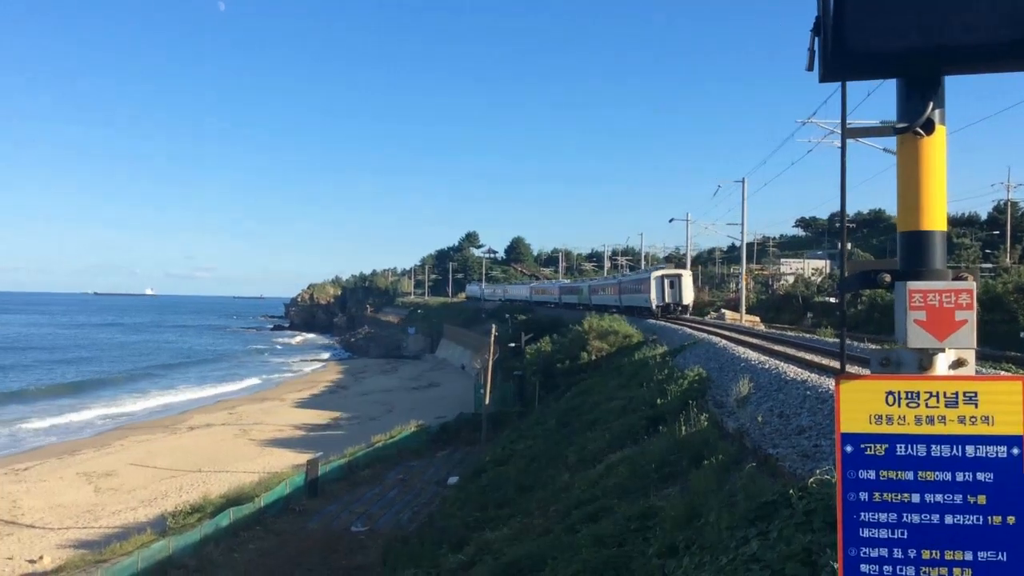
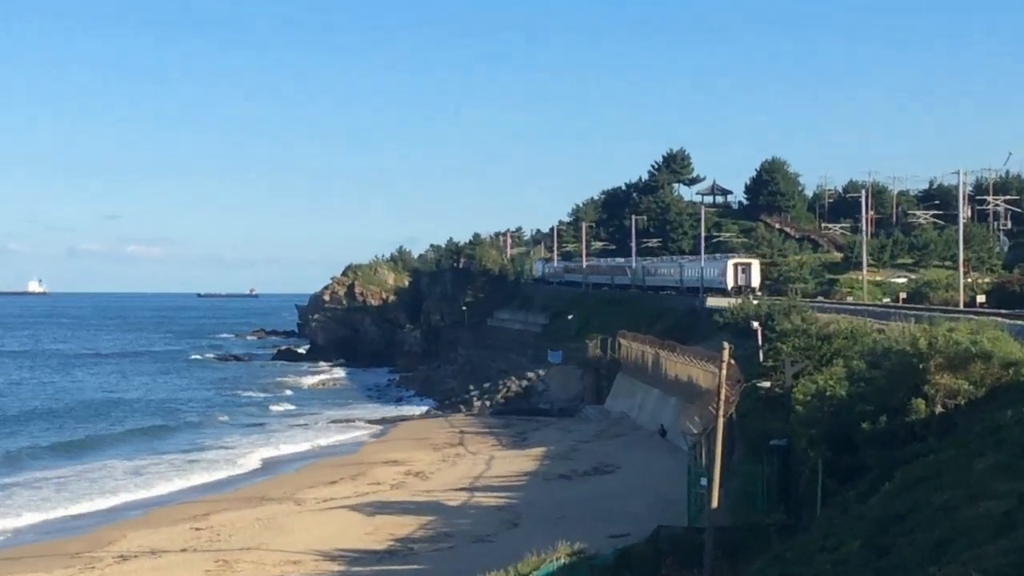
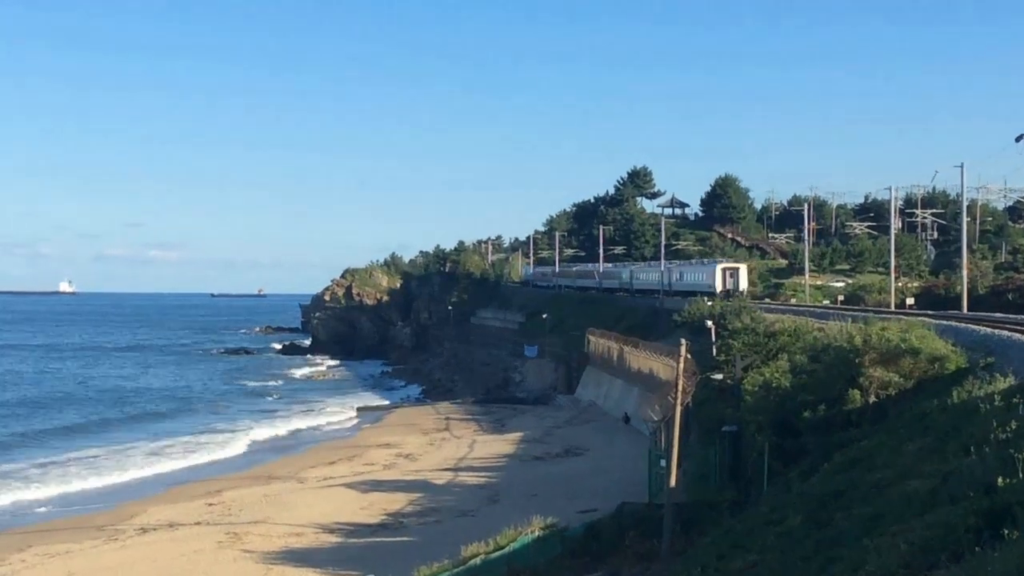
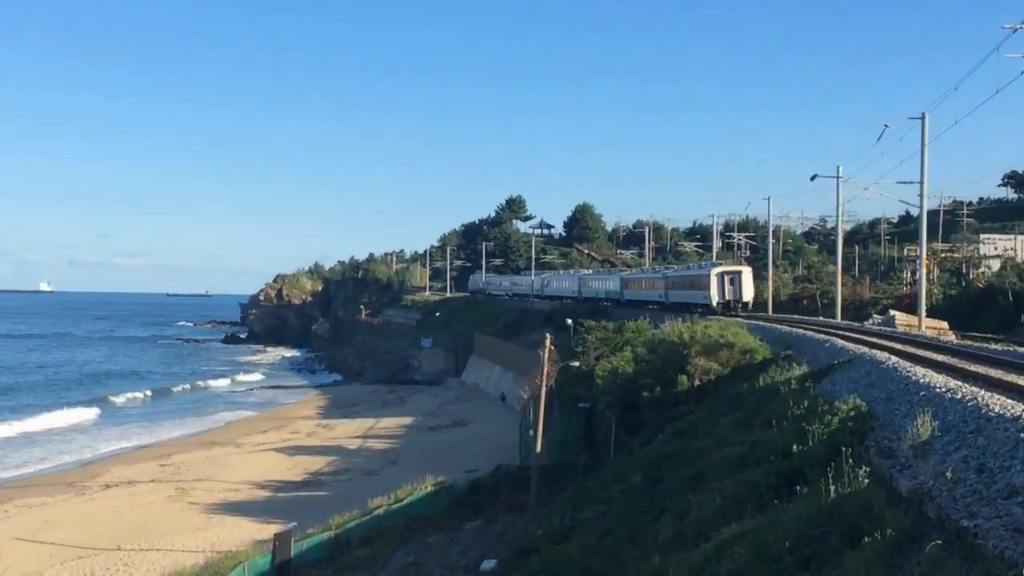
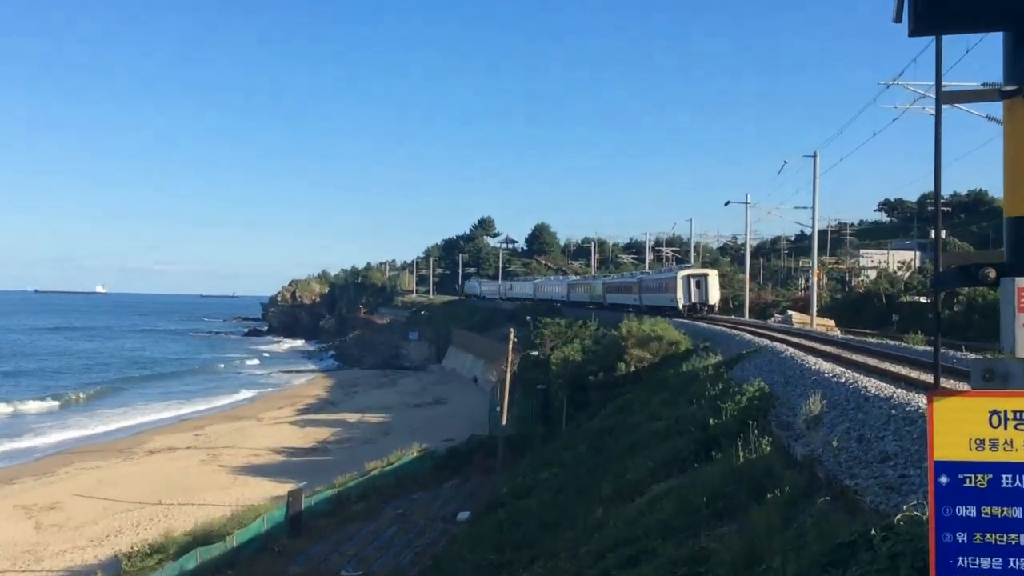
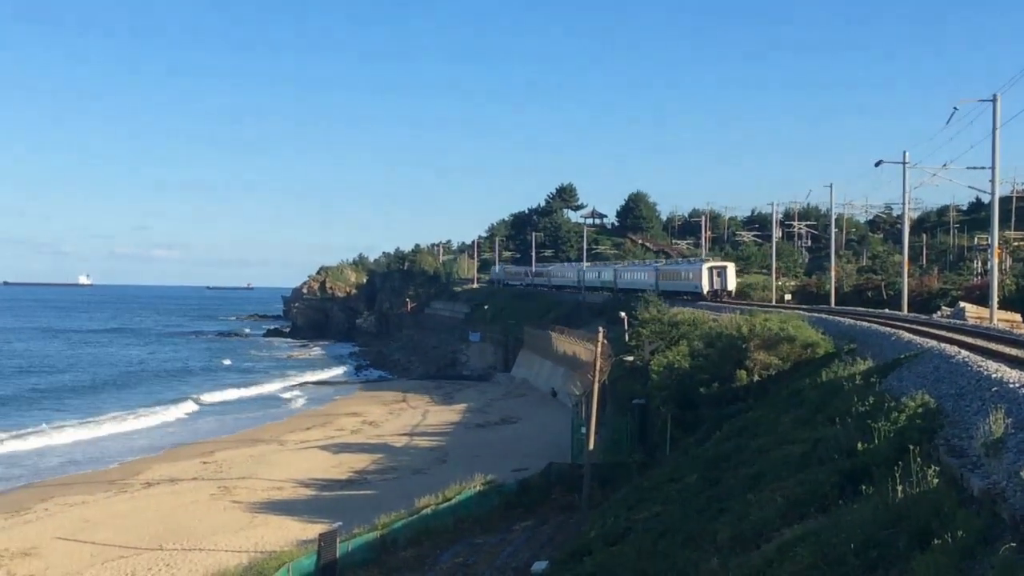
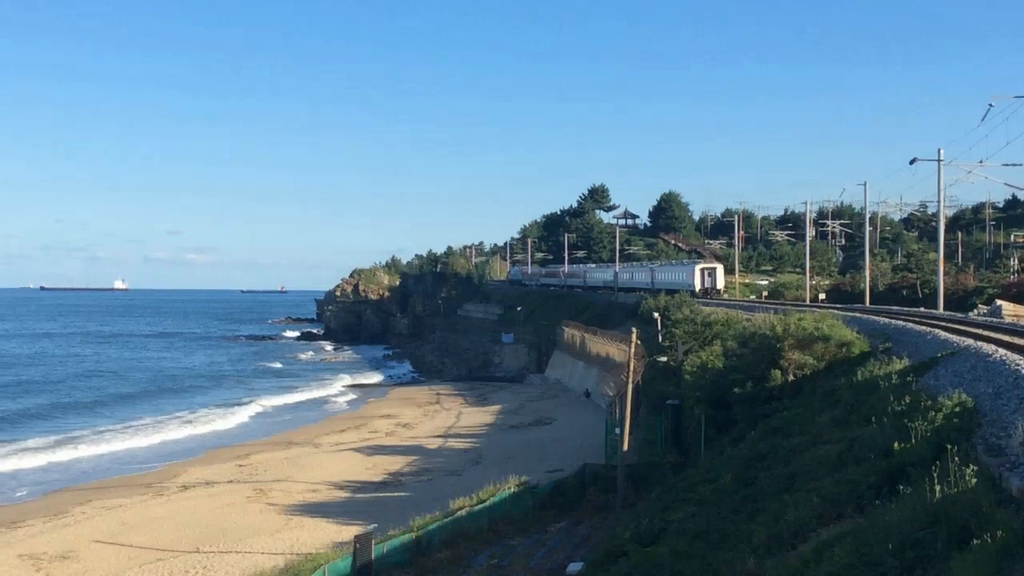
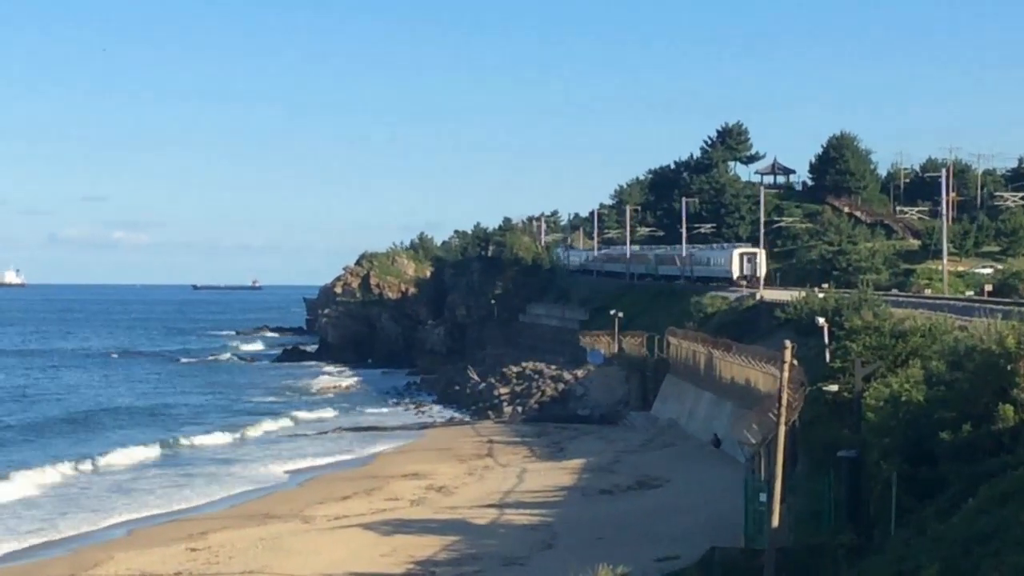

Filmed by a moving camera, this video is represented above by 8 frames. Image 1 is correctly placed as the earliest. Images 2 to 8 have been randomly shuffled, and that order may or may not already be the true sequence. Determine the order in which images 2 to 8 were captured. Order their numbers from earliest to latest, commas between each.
5, 4, 6, 7, 3, 2, 8
